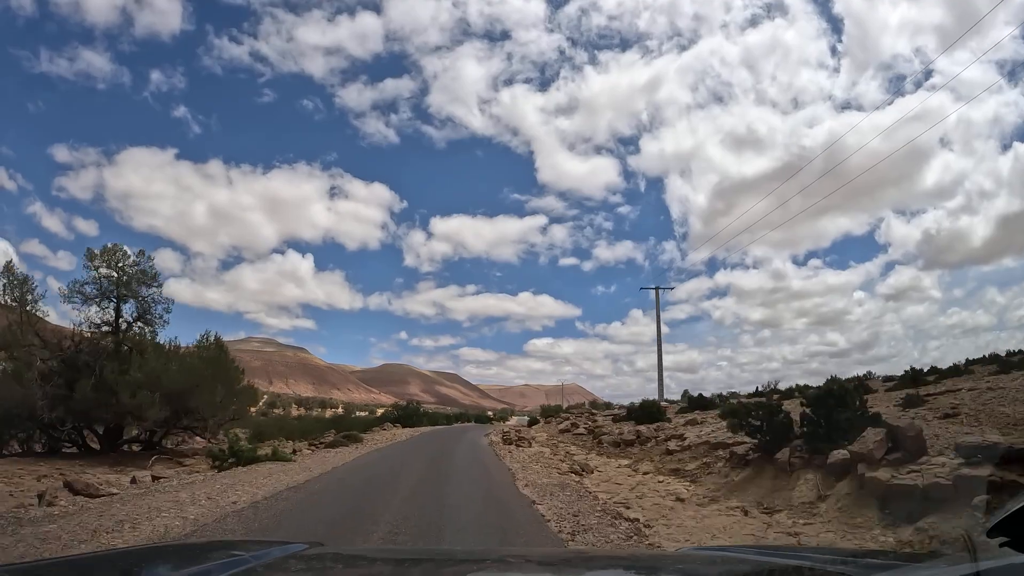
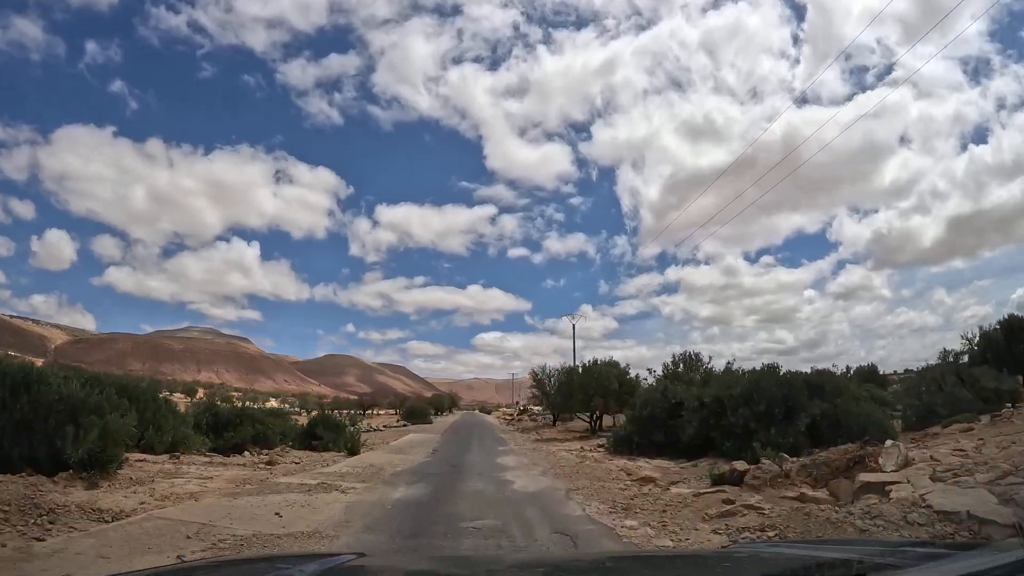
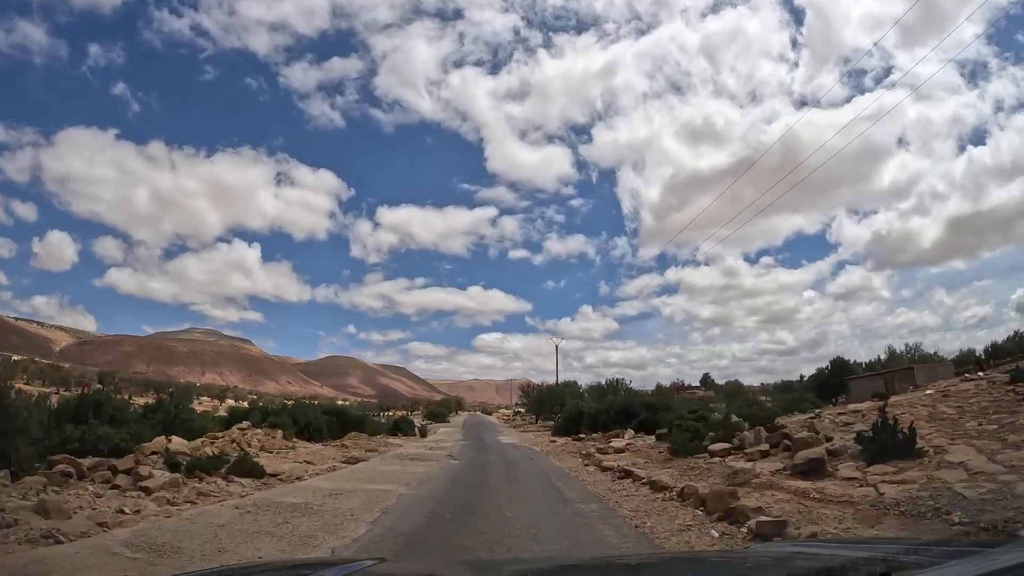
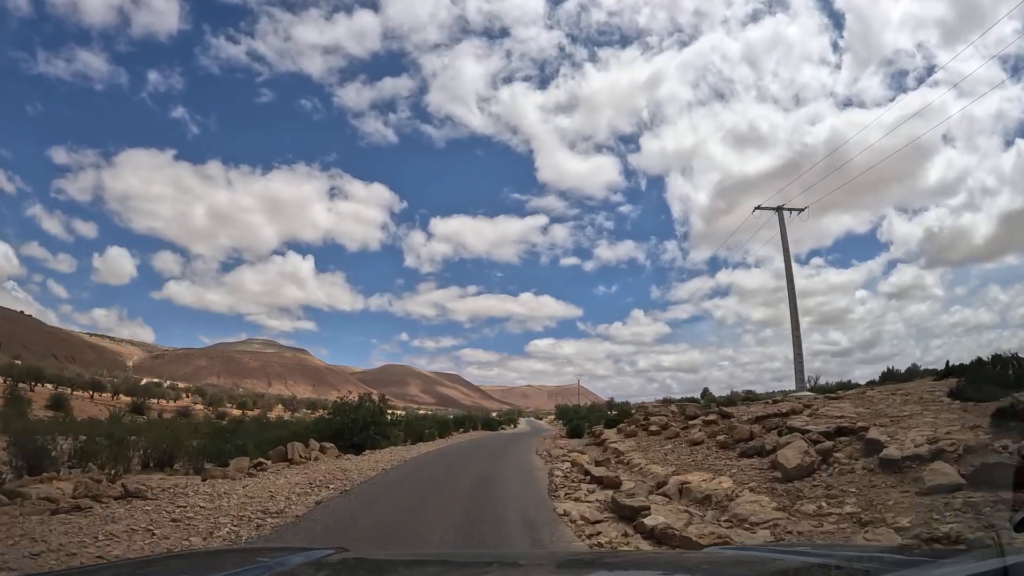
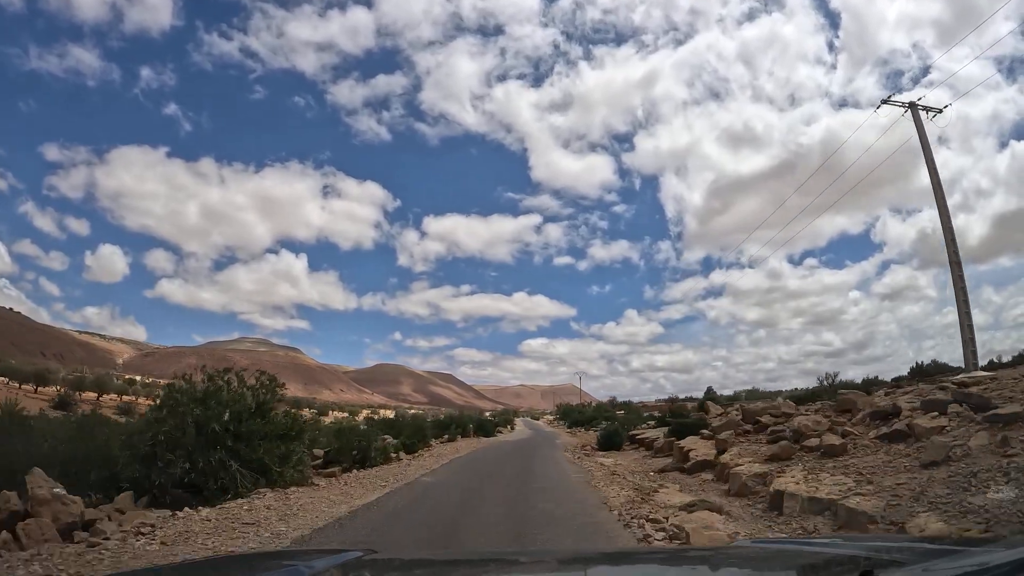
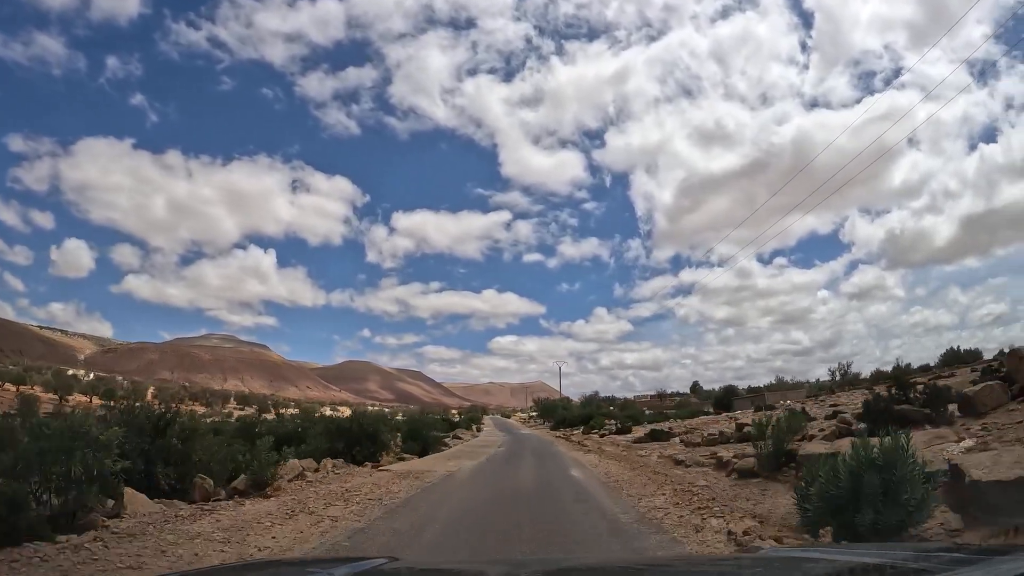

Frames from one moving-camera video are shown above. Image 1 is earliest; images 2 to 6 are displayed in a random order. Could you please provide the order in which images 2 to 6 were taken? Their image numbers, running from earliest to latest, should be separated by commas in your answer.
4, 5, 6, 3, 2
